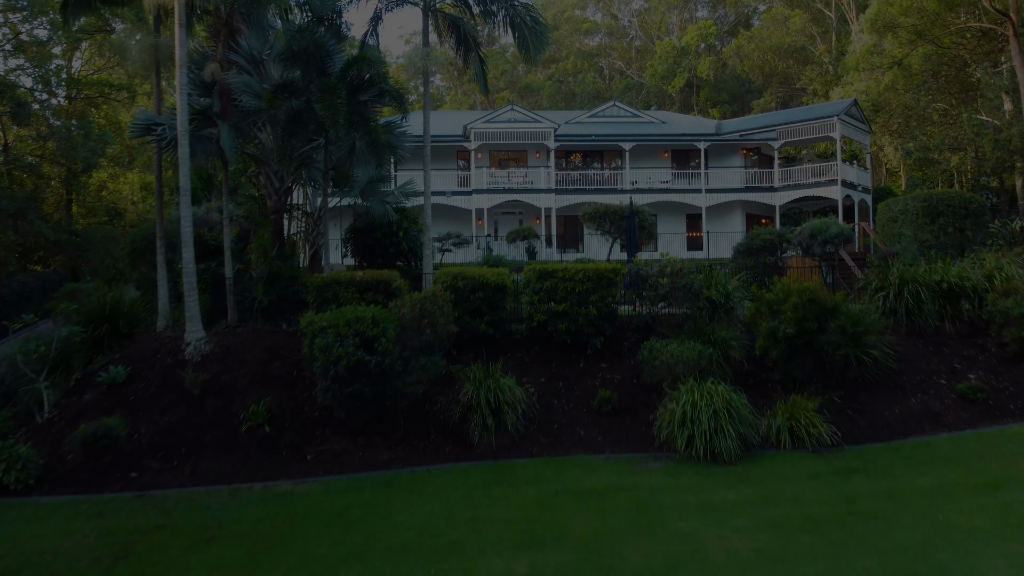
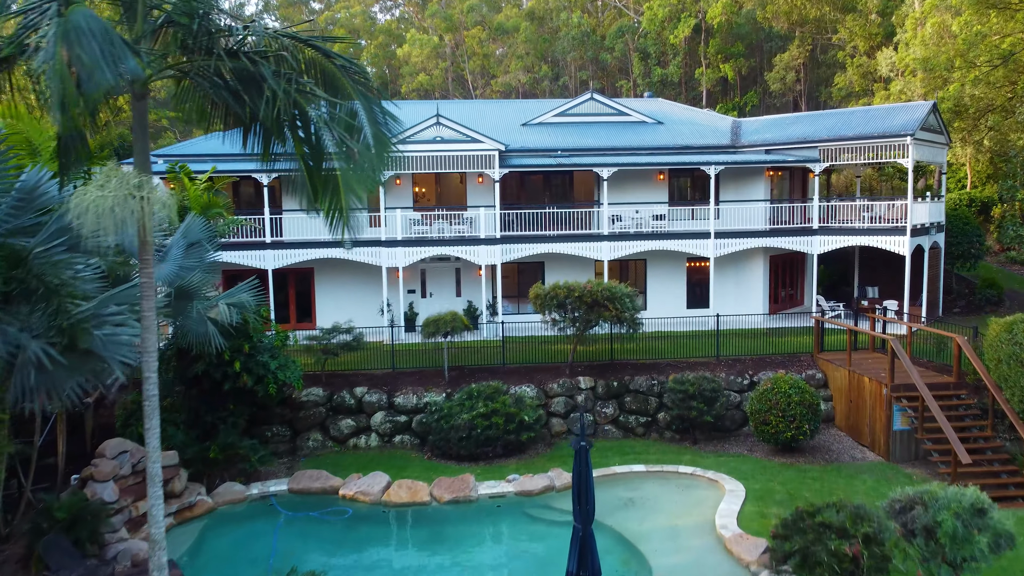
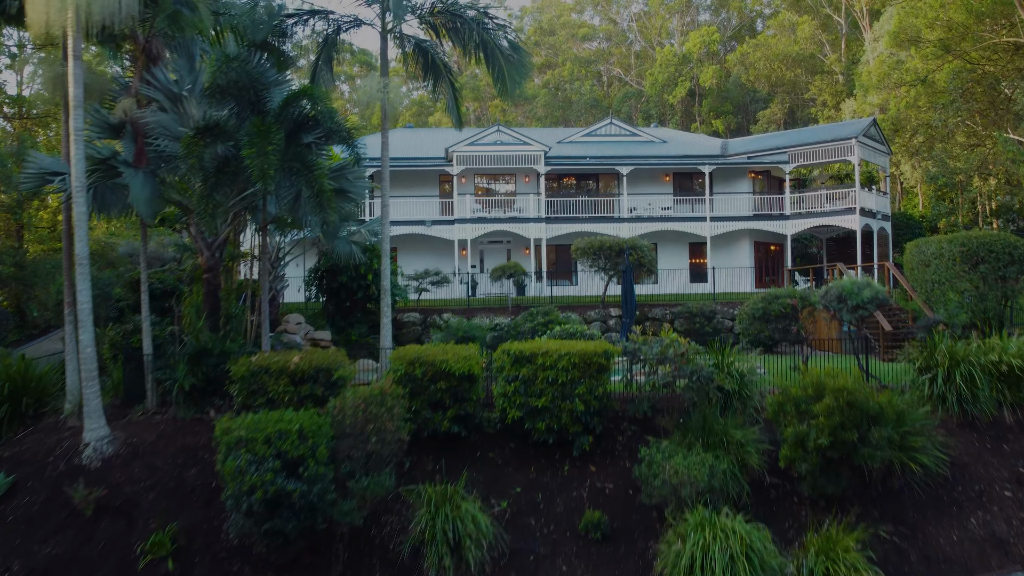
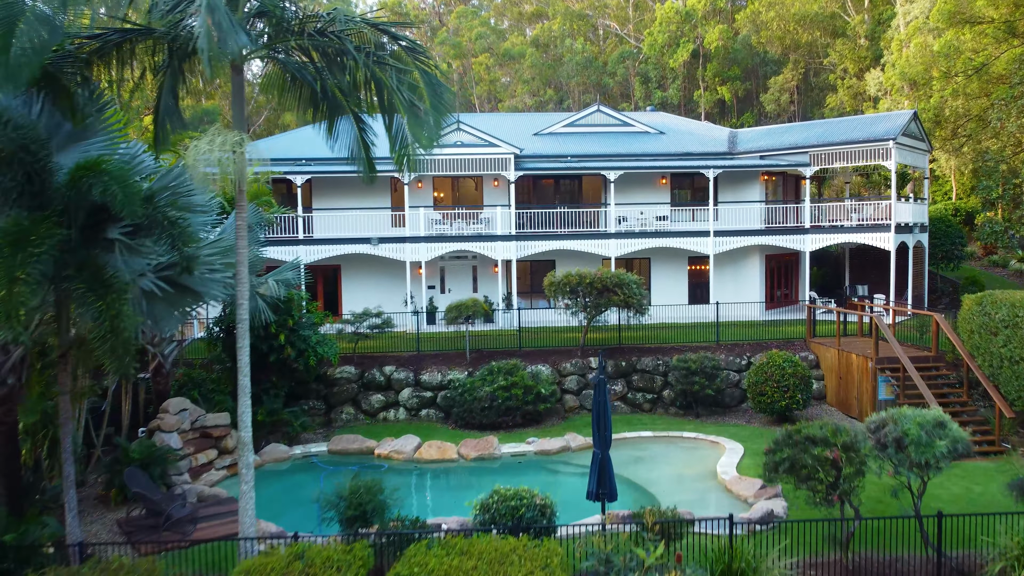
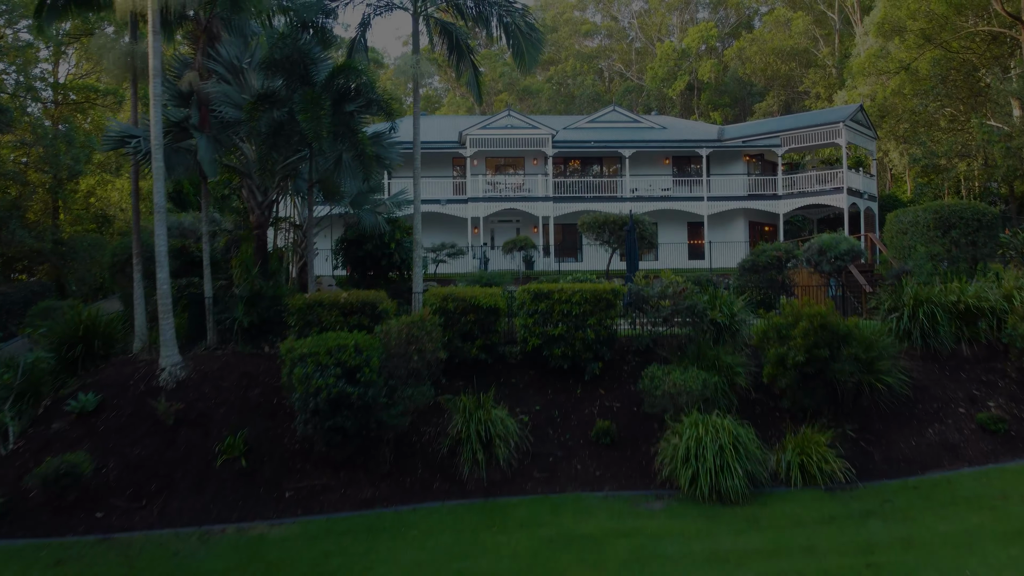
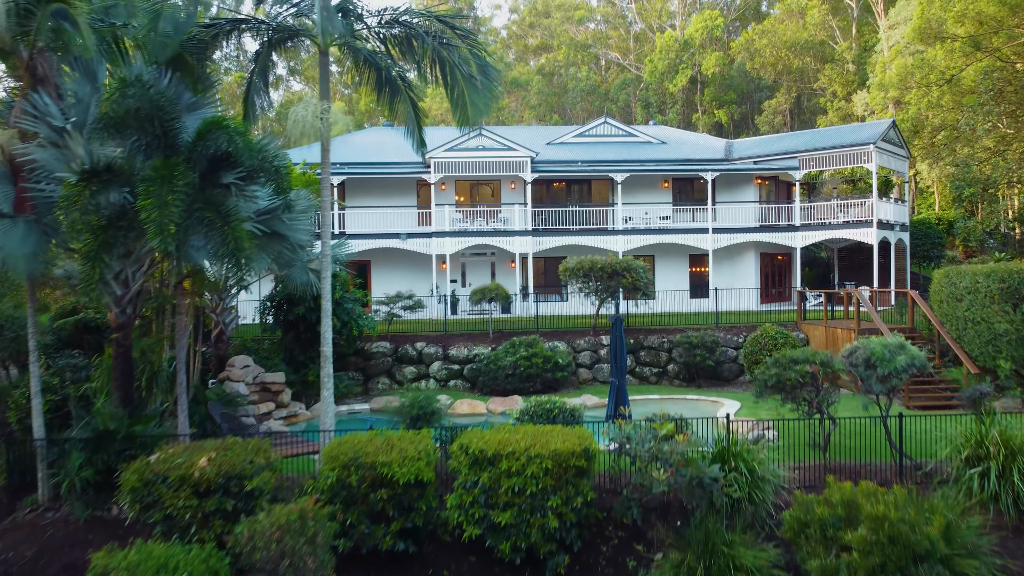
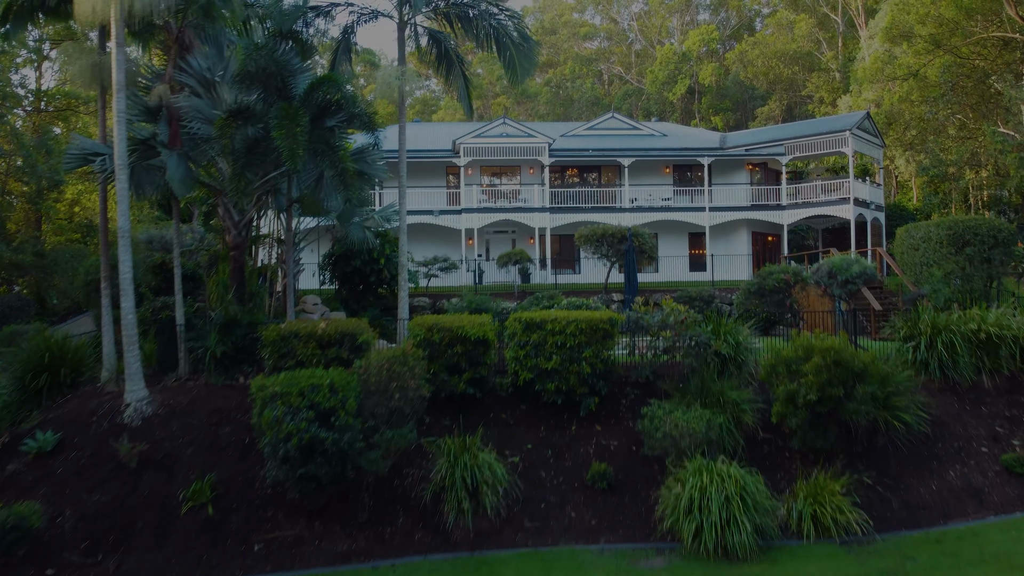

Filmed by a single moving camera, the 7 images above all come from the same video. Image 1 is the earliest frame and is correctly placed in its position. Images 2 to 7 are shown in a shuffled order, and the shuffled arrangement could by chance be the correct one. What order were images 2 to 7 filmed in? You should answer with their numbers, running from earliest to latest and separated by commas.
5, 7, 3, 6, 4, 2
